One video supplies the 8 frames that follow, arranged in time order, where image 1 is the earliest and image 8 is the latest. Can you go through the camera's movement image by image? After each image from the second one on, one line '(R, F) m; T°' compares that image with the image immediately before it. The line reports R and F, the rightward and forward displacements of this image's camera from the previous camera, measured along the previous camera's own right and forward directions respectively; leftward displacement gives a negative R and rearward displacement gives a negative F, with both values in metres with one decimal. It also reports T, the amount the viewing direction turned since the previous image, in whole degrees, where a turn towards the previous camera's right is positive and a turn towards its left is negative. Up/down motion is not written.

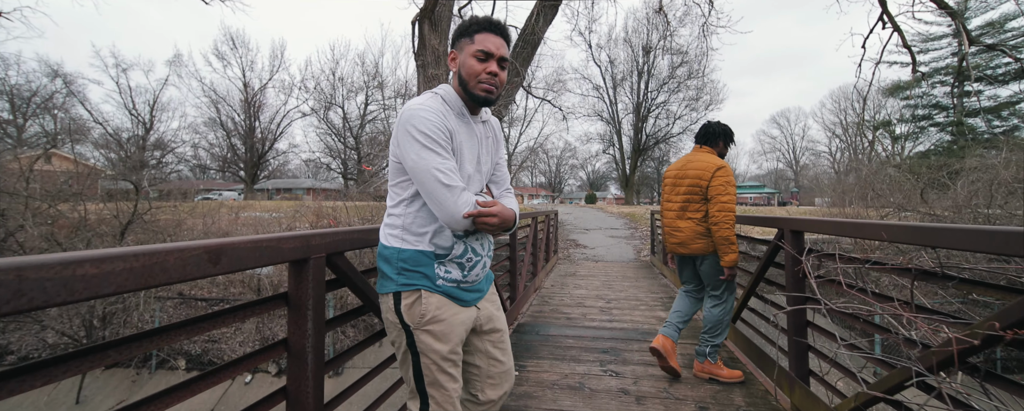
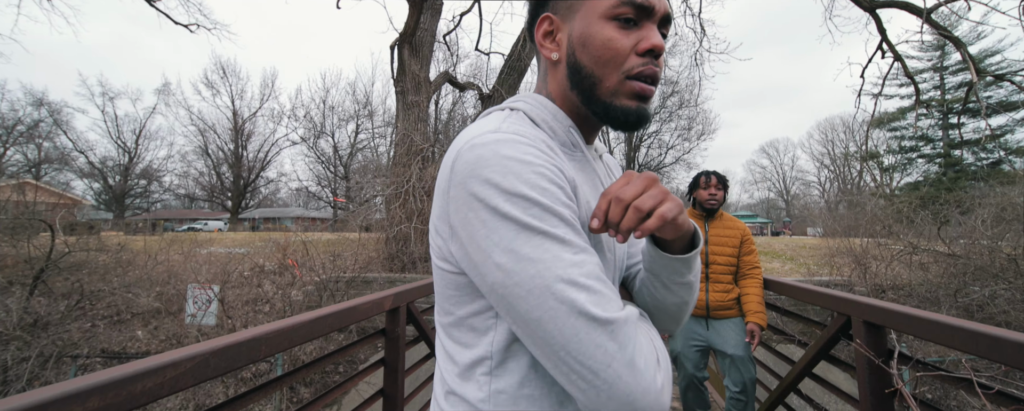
(+0.2, +0.6) m; +1°
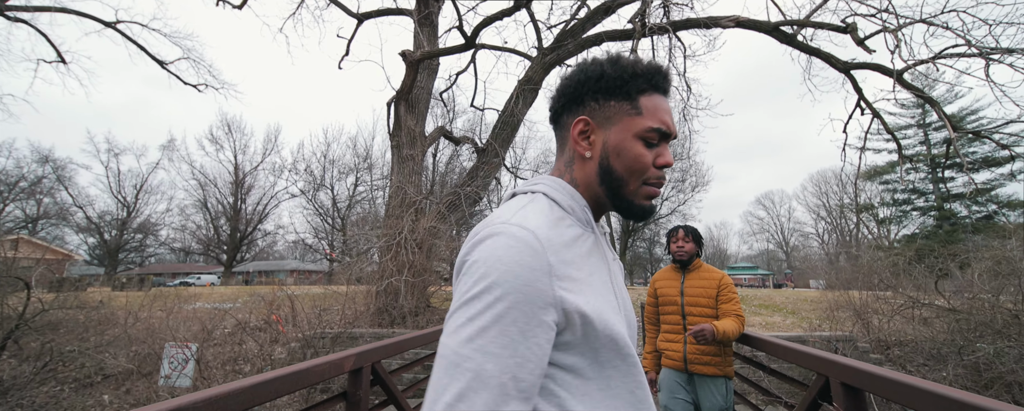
(+0.1, 0.0) m; 0°
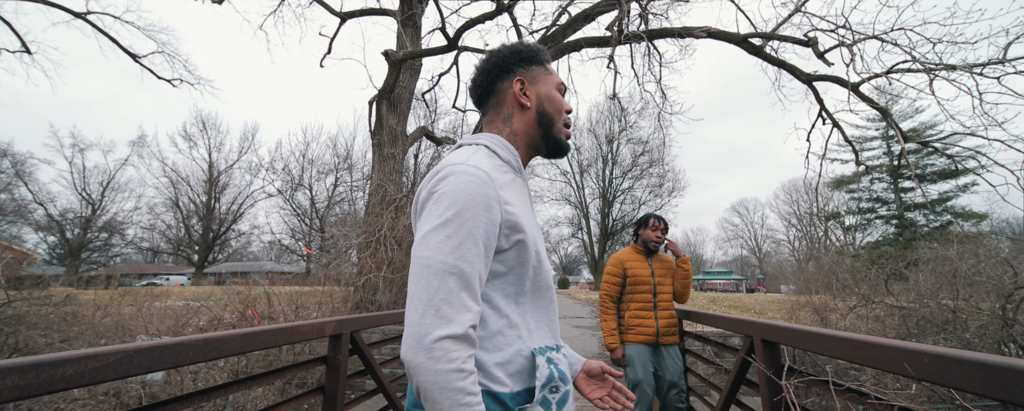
(0.0, -0.2) m; +3°
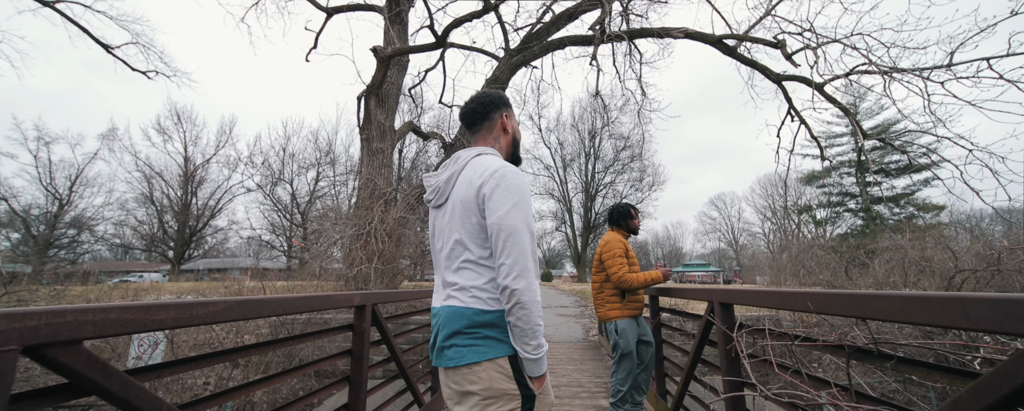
(-0.1, -0.3) m; +2°
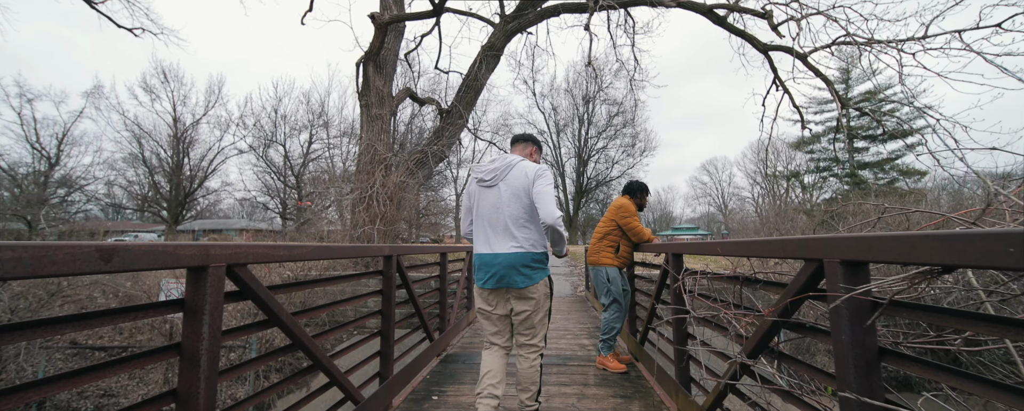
(0.0, -0.4) m; +1°
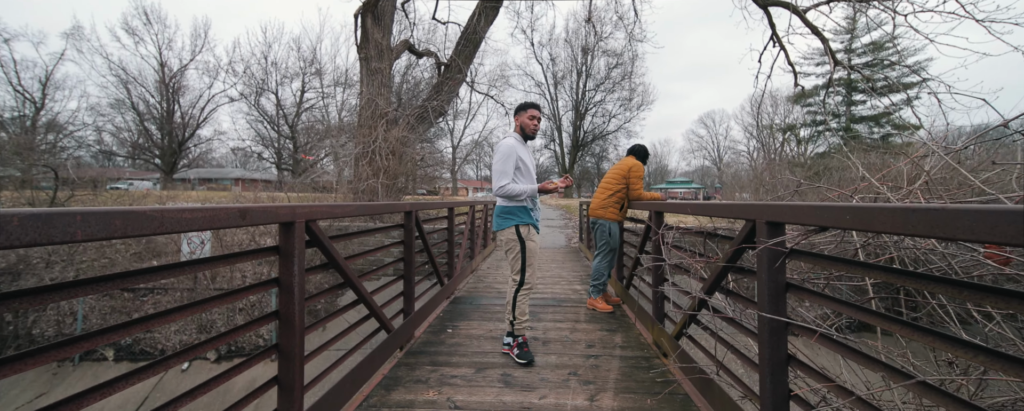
(-0.1, -0.3) m; +1°
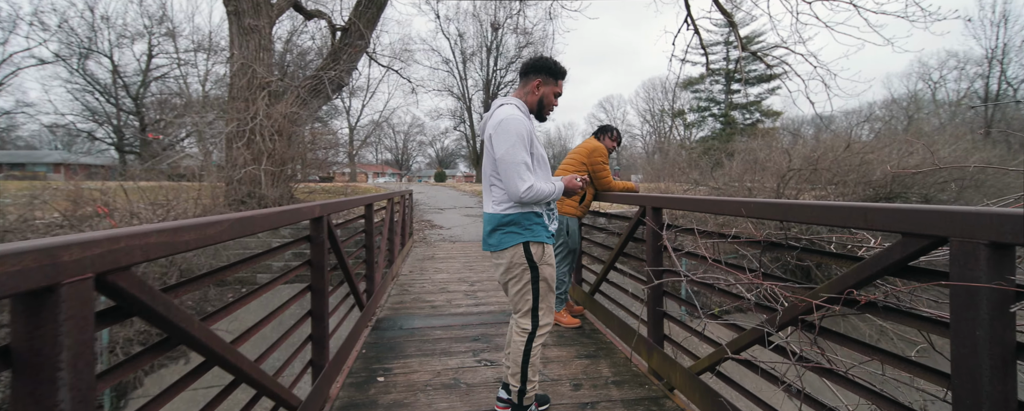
(-0.2, +0.7) m; +13°
